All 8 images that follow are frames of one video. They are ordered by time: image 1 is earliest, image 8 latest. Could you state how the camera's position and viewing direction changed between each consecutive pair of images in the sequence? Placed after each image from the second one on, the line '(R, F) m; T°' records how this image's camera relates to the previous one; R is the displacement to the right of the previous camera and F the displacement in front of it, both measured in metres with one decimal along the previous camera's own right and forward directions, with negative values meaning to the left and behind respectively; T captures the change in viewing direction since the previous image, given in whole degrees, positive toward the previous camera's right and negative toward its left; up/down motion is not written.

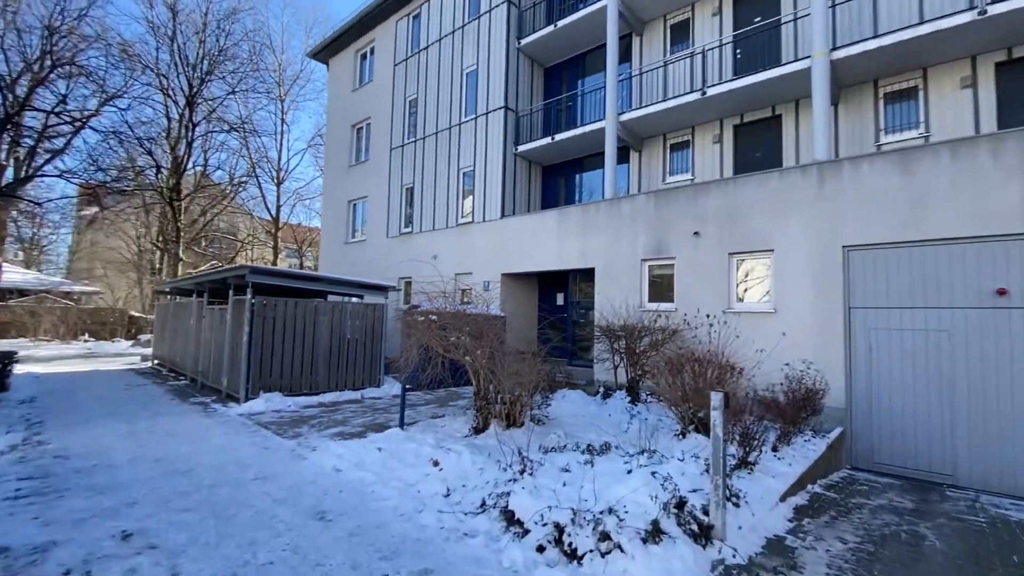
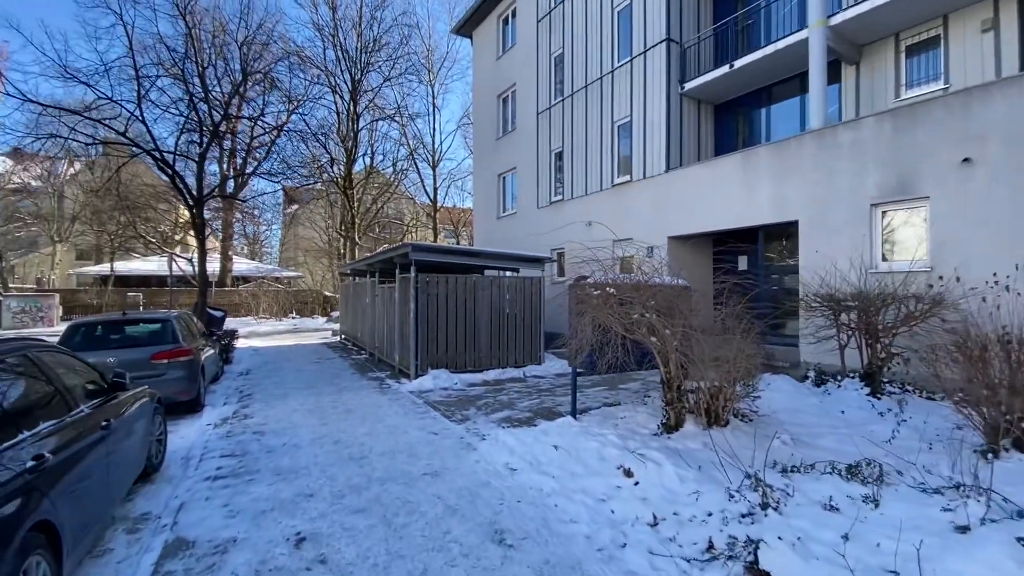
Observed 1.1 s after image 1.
(-0.5, +1.1) m; -18°
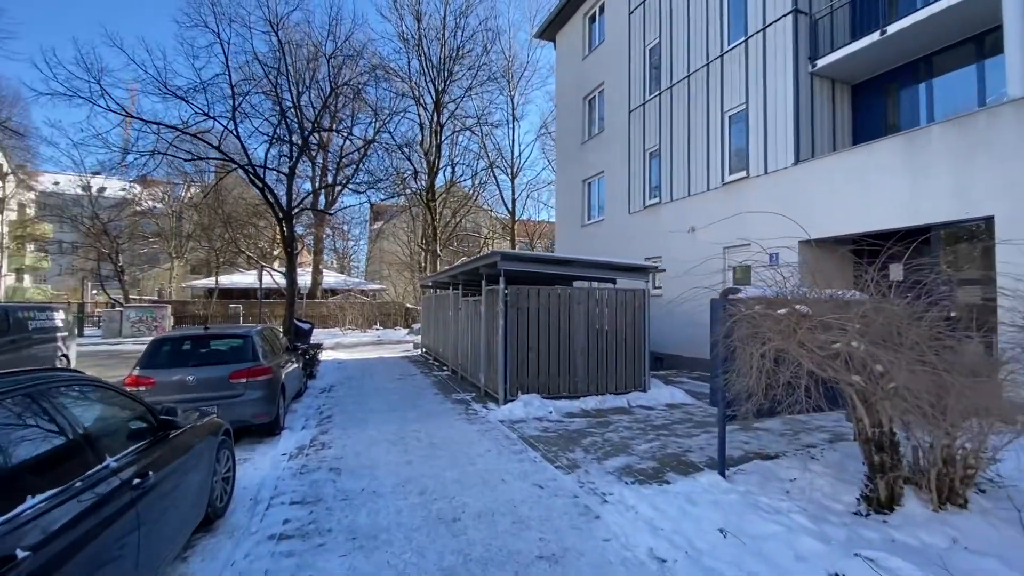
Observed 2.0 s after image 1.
(-0.5, +1.2) m; -9°
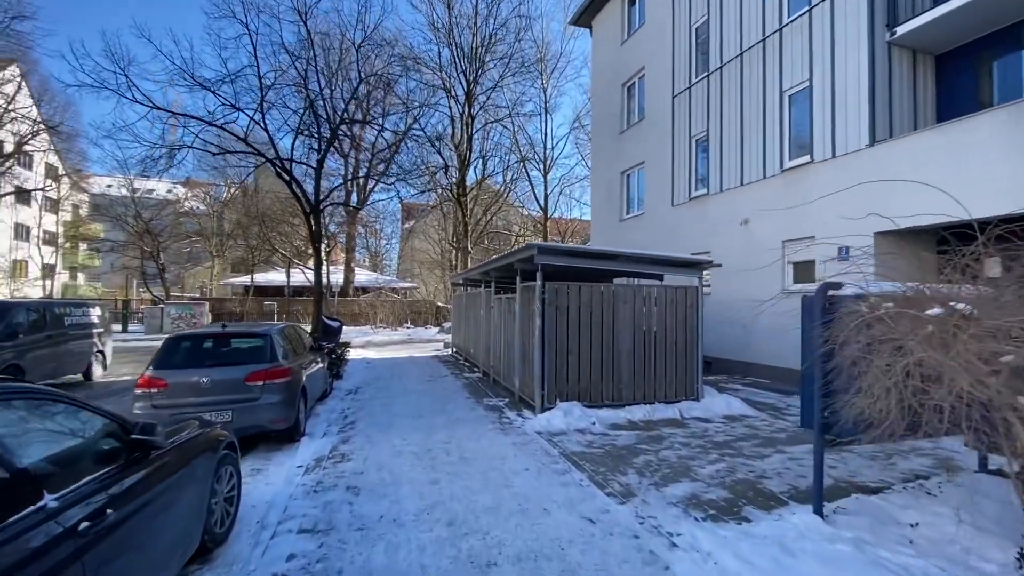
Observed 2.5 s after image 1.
(-0.1, +0.7) m; -4°
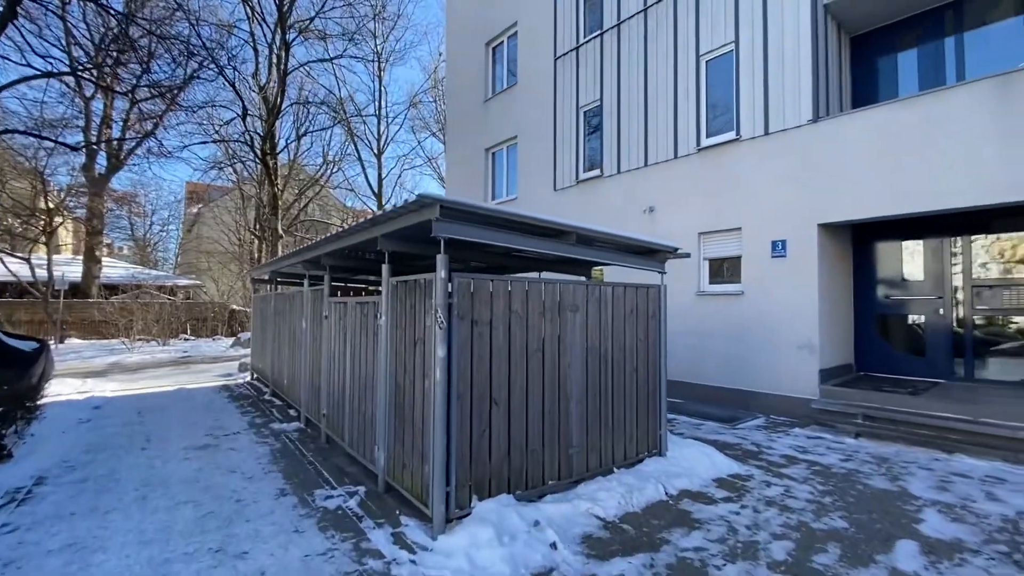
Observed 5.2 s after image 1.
(-0.4, +3.7) m; +21°
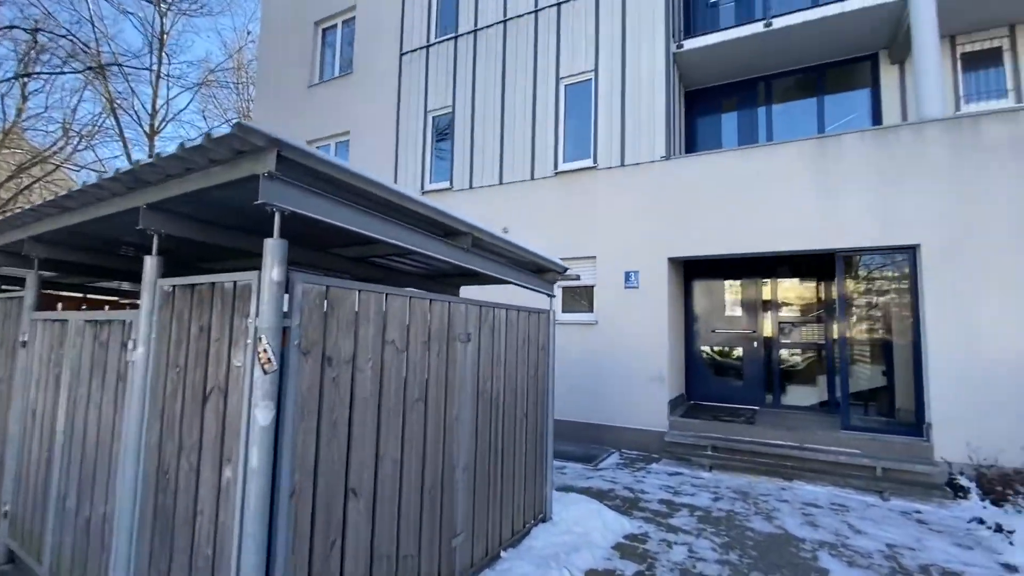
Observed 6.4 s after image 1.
(-0.4, +1.4) m; +22°
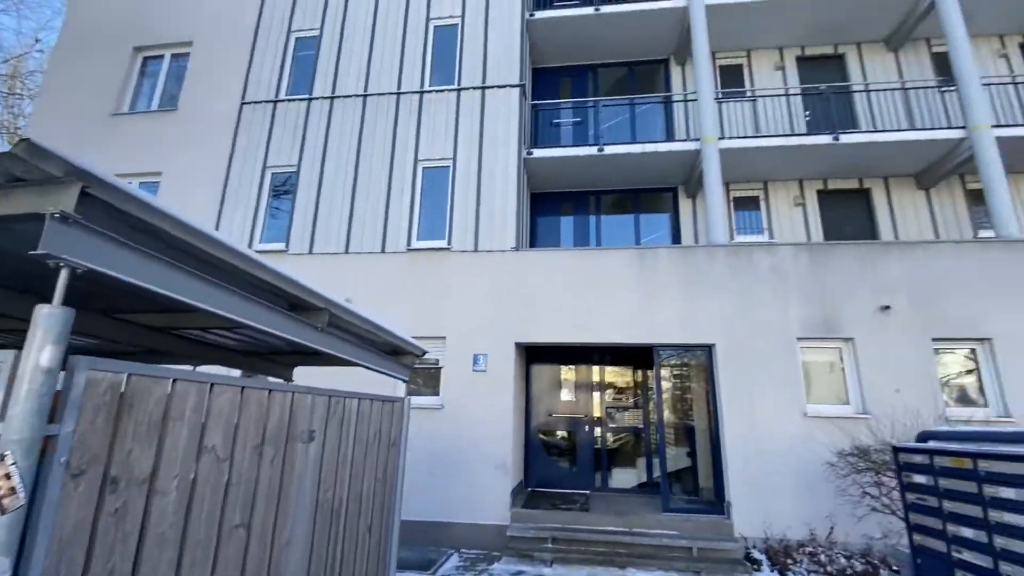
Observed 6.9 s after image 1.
(-0.2, +0.3) m; +20°
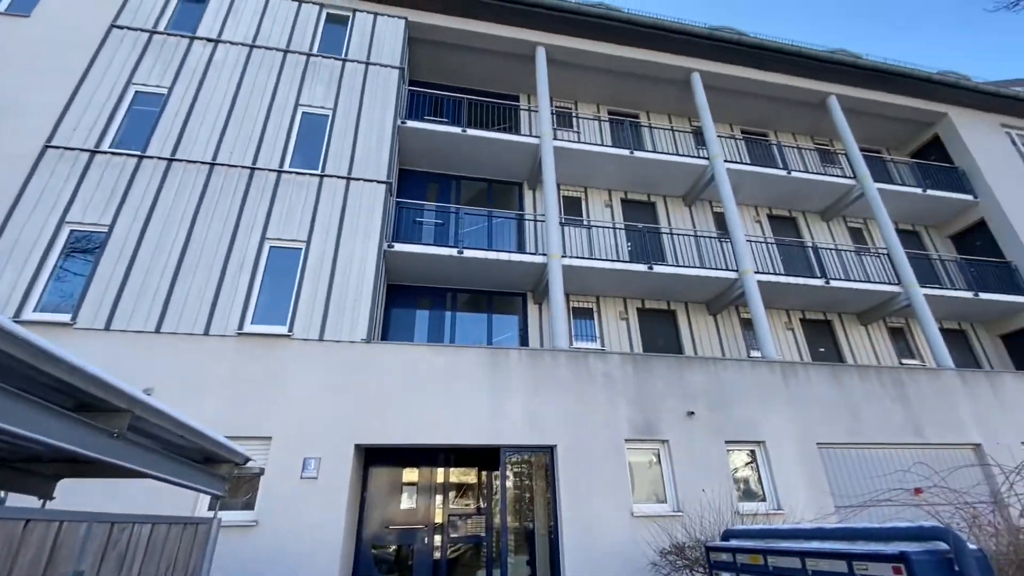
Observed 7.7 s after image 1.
(-0.1, -0.1) m; +18°
